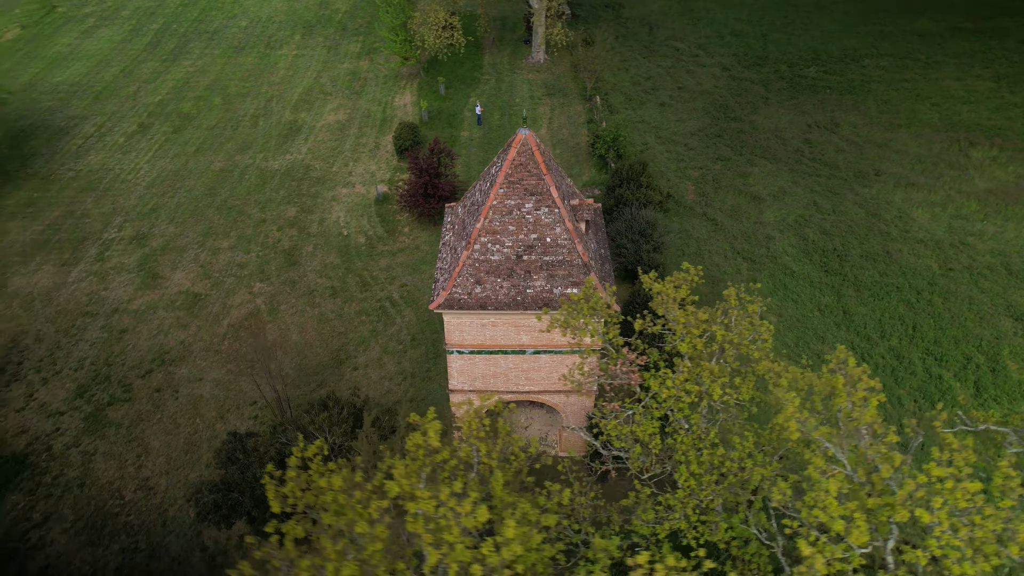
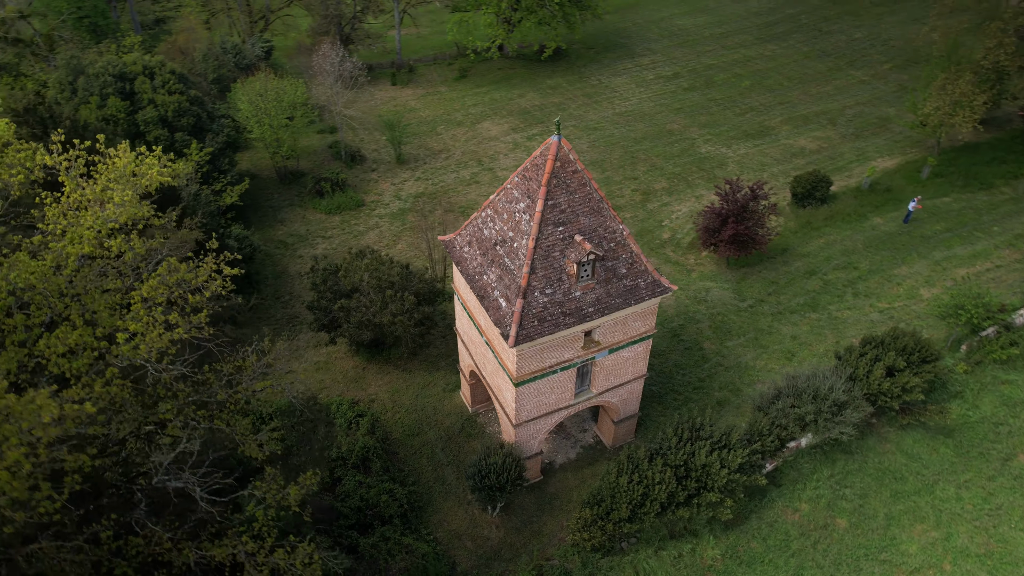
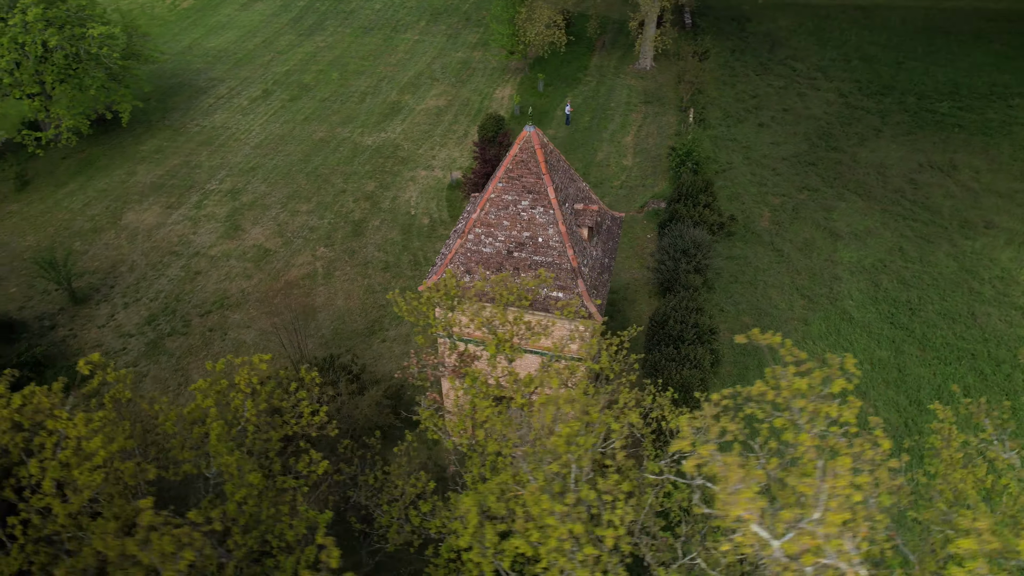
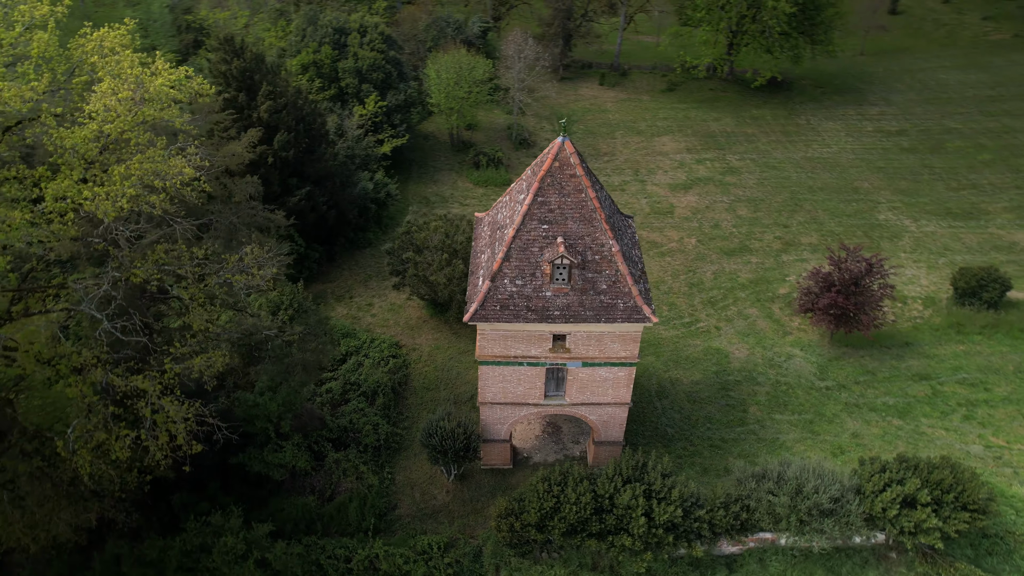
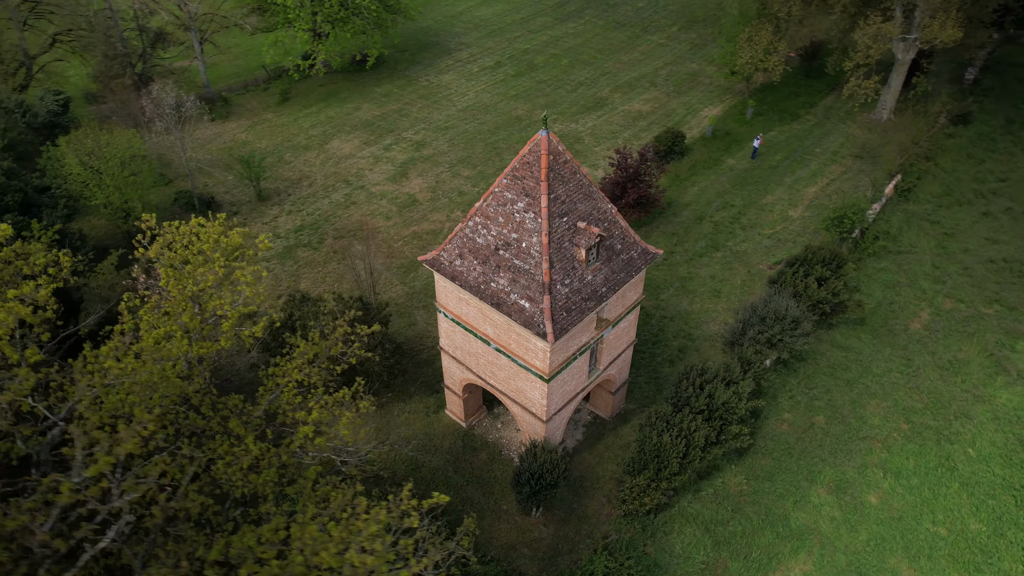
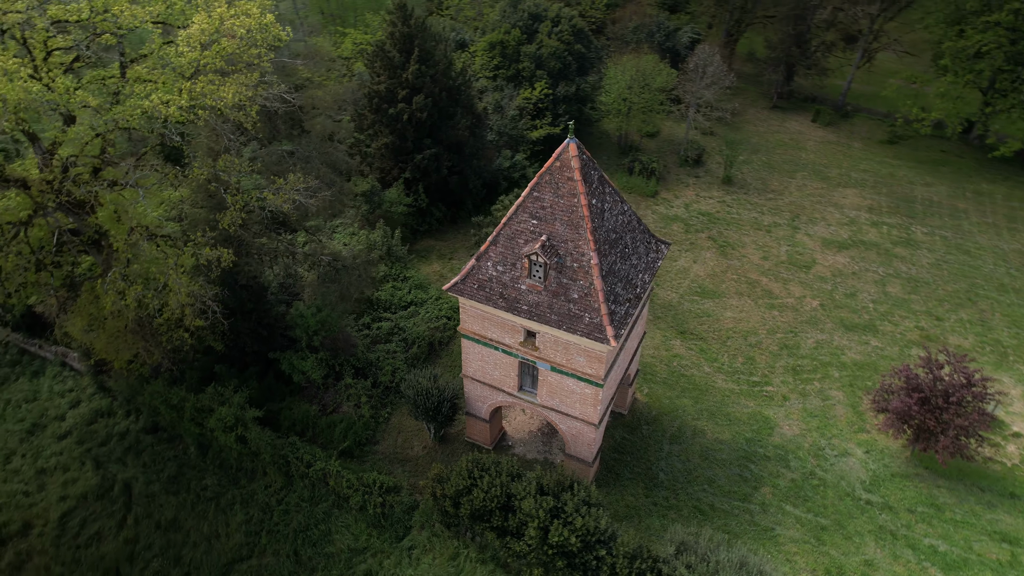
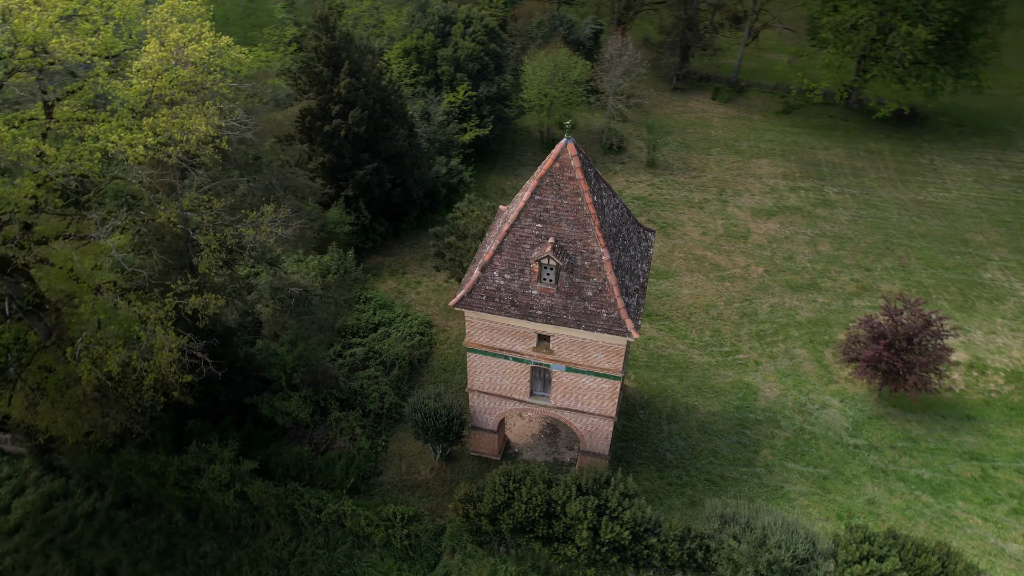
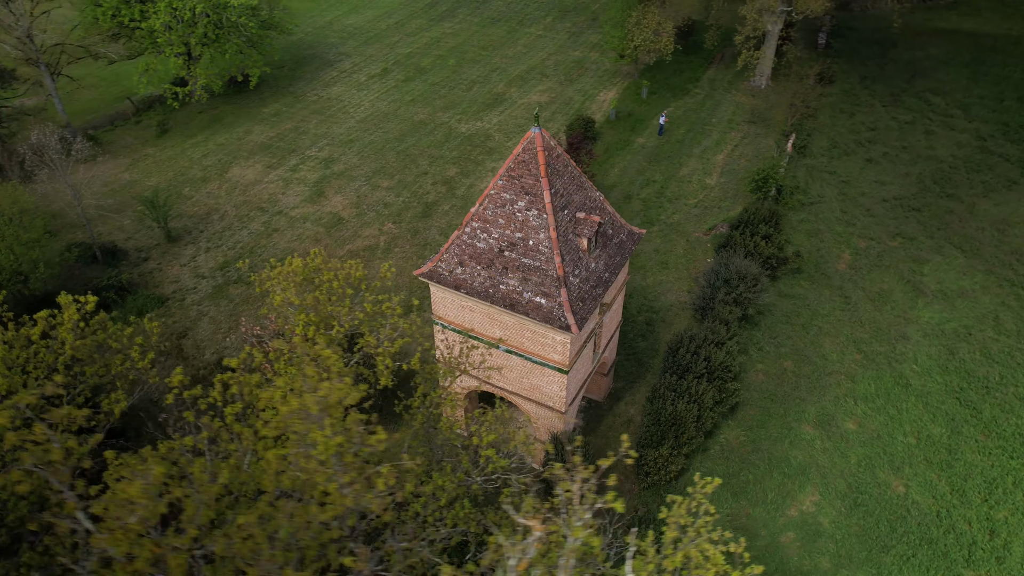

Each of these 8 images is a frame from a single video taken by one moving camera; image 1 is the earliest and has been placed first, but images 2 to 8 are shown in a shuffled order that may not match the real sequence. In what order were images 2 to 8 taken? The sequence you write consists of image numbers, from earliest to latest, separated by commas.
3, 8, 5, 2, 4, 7, 6
